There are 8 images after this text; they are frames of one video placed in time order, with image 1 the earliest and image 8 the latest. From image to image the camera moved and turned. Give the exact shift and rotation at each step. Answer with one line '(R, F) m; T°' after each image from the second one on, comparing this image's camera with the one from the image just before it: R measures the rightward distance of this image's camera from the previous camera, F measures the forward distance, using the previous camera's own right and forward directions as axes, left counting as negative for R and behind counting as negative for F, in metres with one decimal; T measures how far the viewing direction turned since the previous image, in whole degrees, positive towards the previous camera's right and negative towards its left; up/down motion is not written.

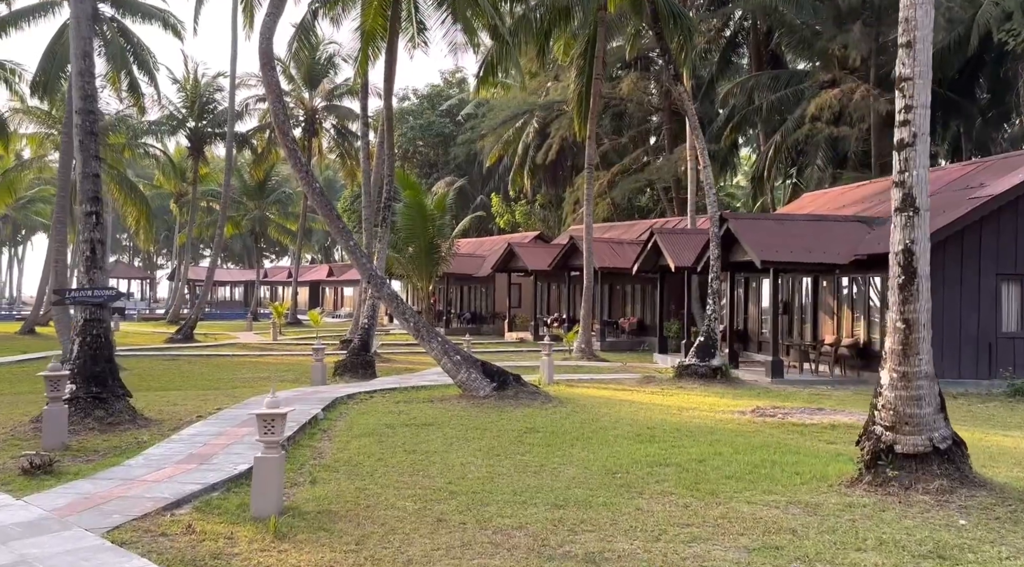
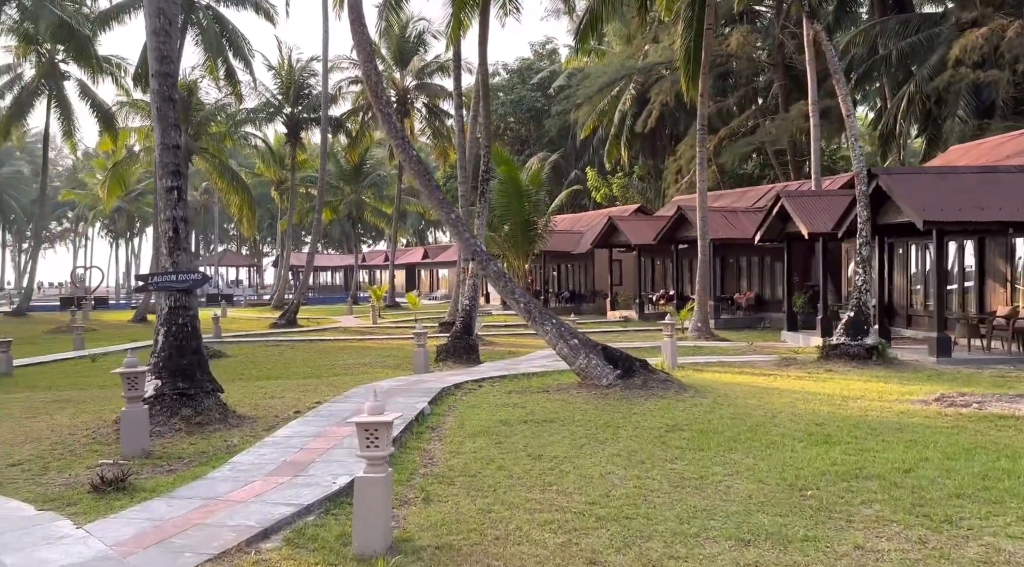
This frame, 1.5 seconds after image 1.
(-0.3, +1.2) m; -6°
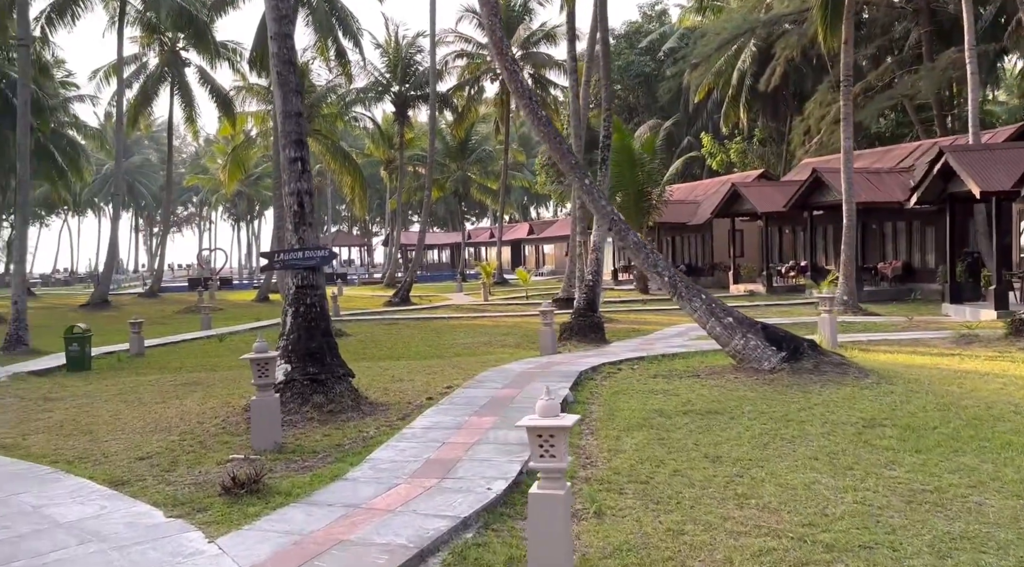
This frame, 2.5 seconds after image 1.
(-0.4, +0.8) m; -7°
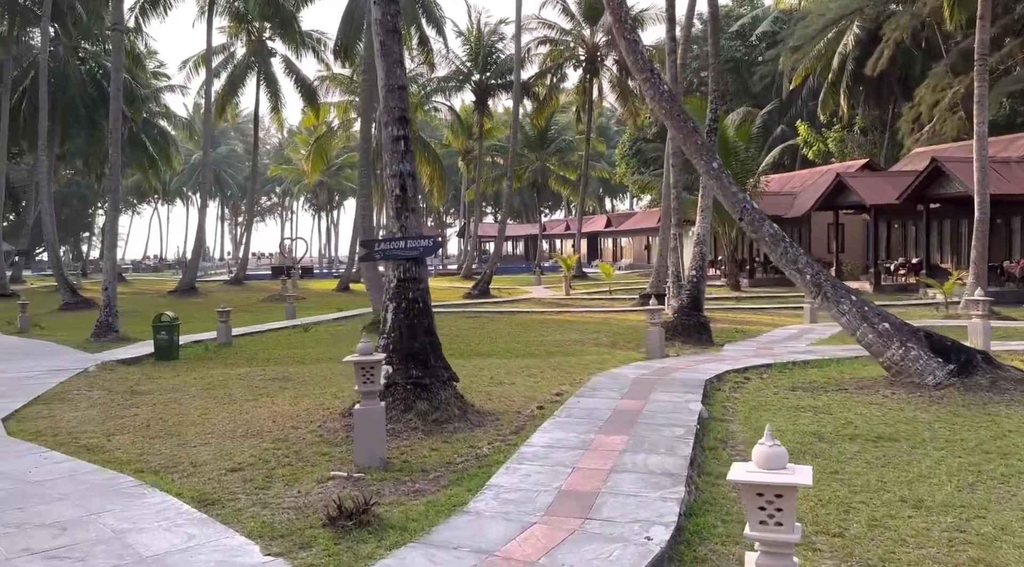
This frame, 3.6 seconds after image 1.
(-0.4, +0.8) m; -5°
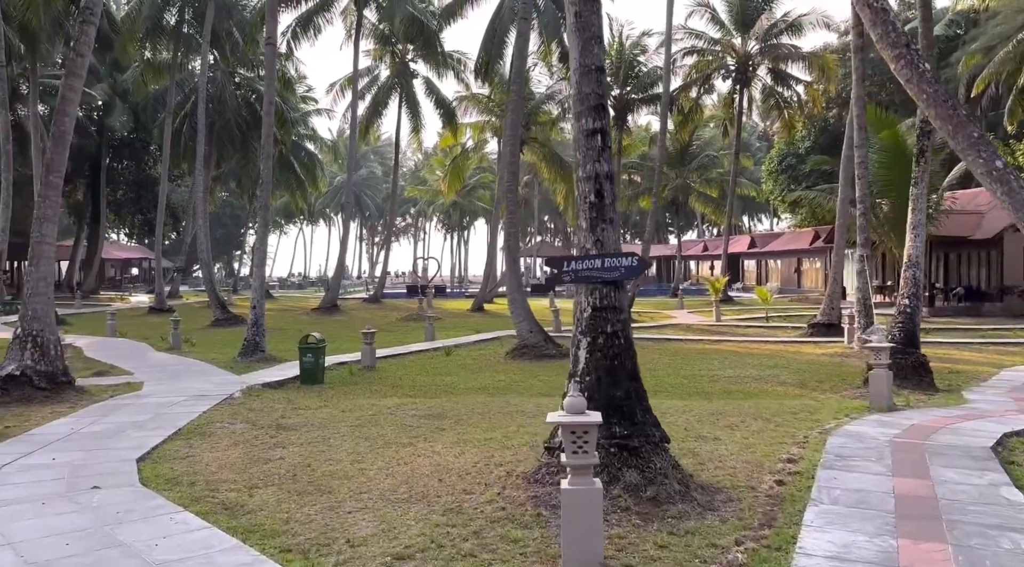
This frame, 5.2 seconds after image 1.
(-0.6, +1.4) m; -8°
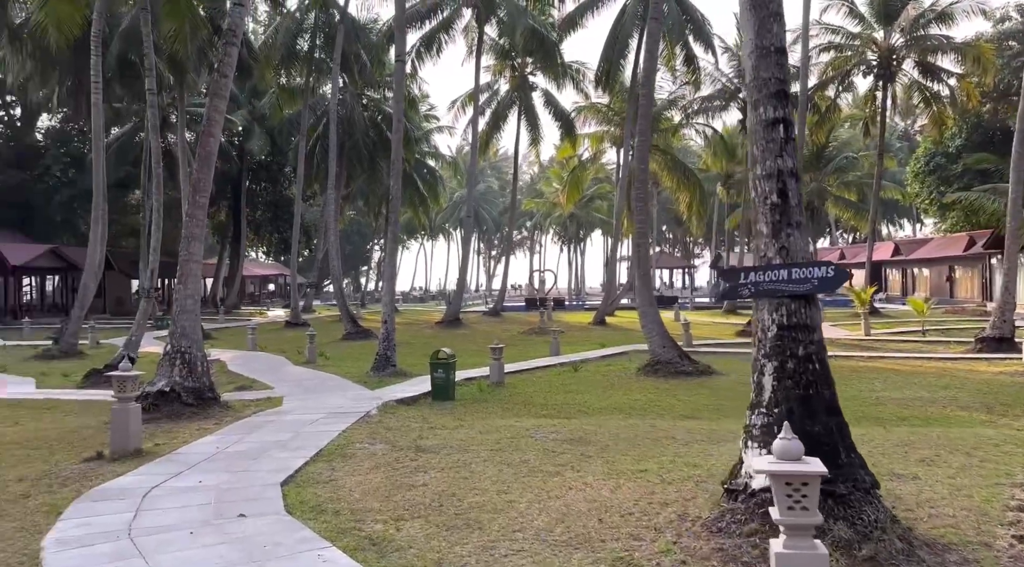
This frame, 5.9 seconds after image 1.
(-0.3, +0.6) m; -8°
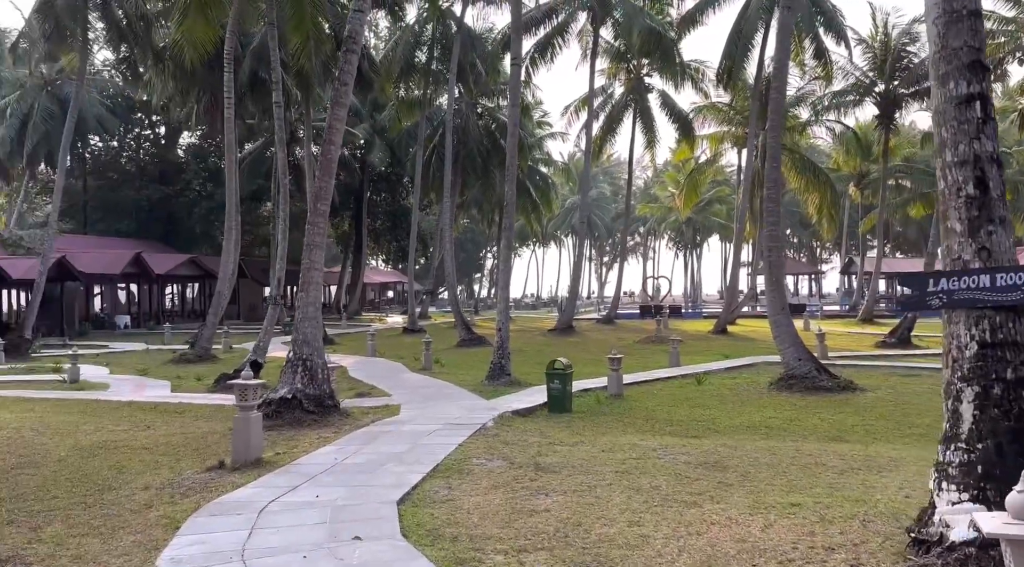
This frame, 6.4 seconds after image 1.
(-0.2, +0.7) m; -7°
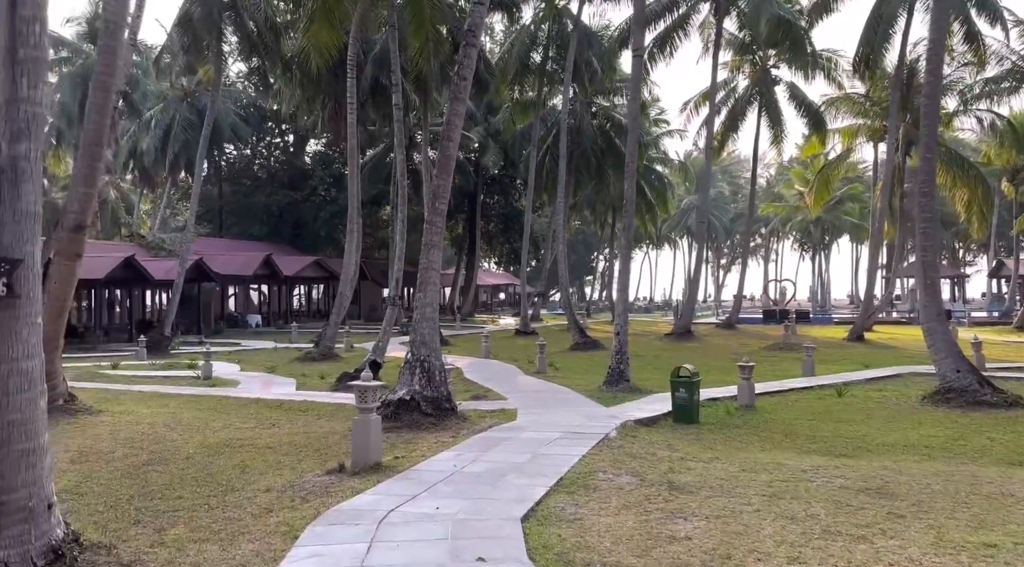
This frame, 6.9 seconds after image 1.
(-0.2, +0.7) m; -7°
